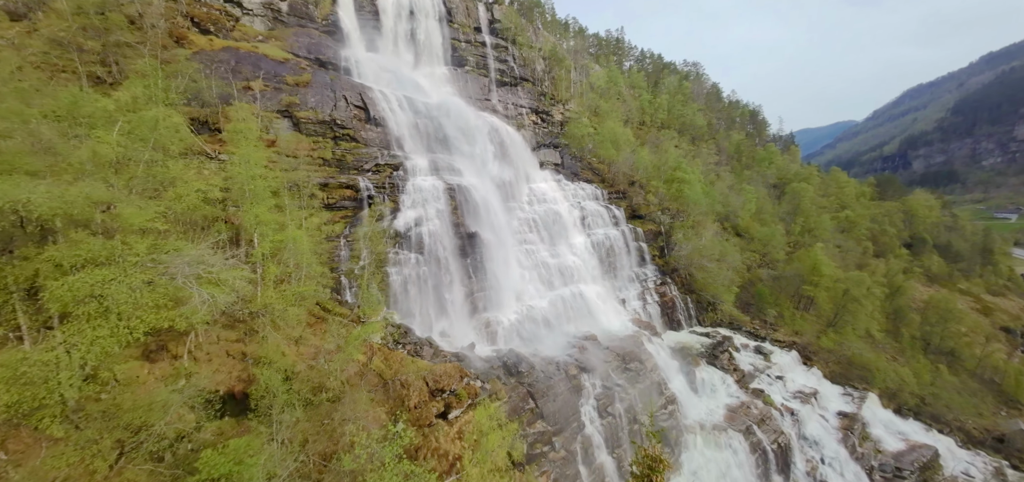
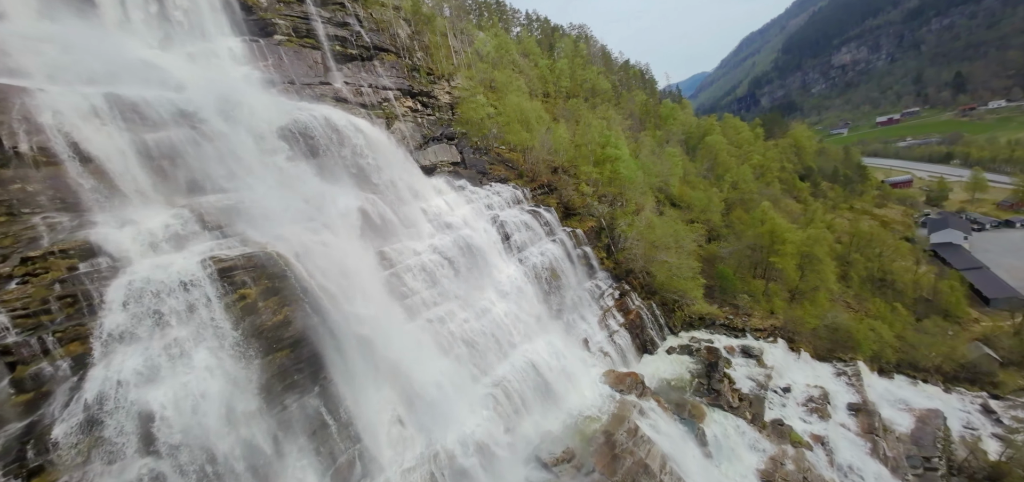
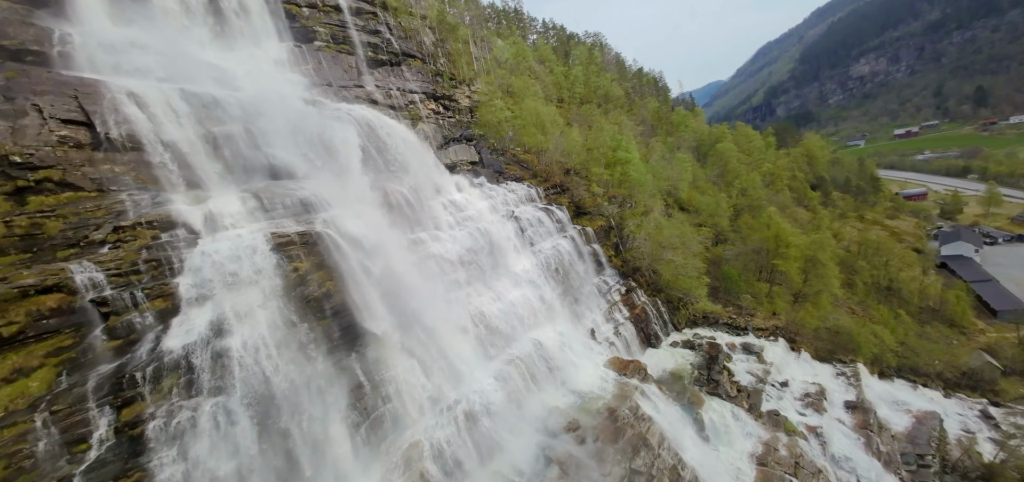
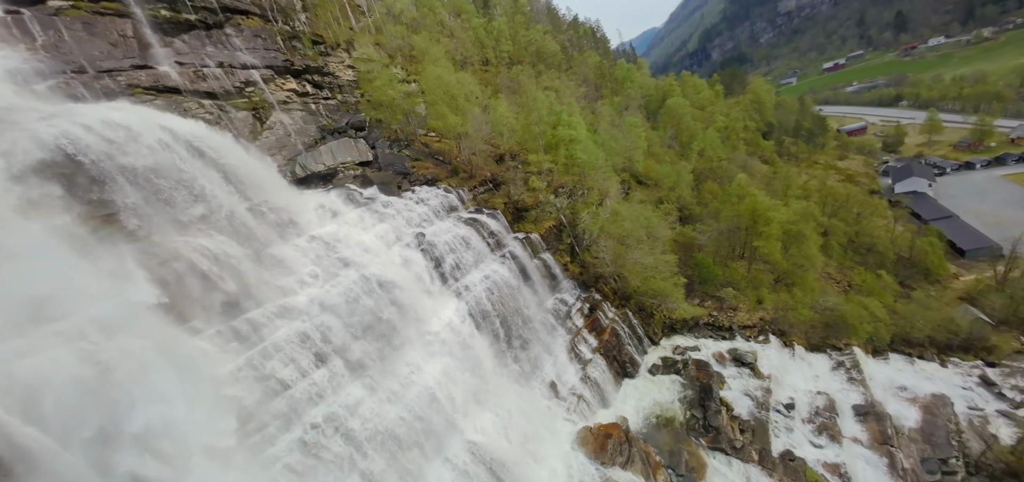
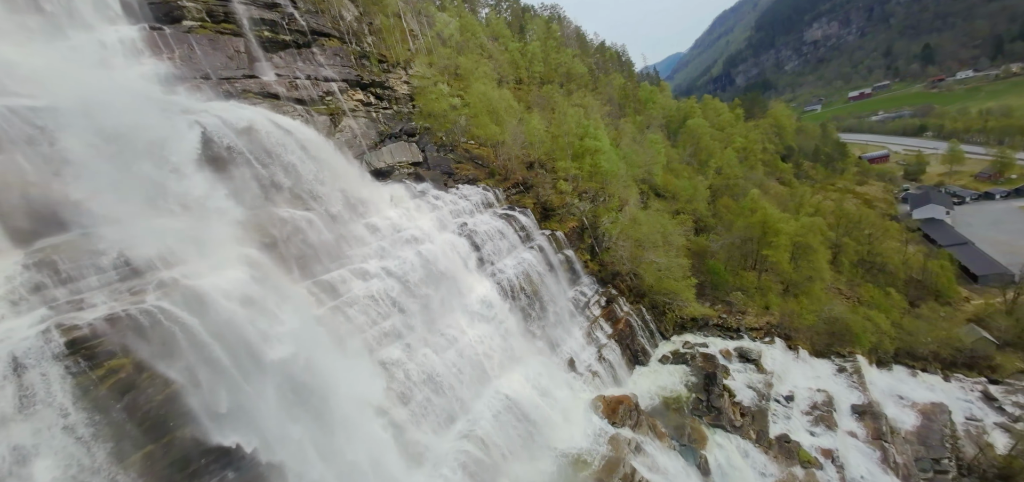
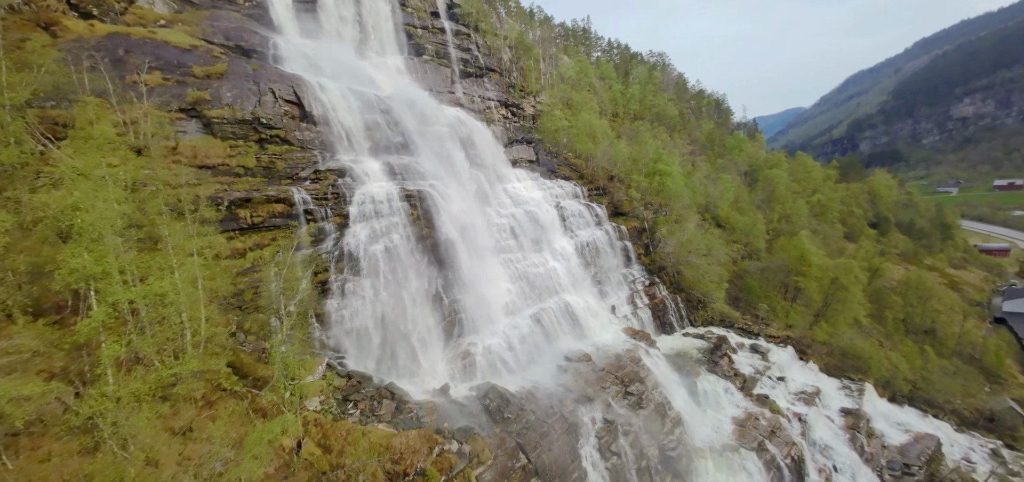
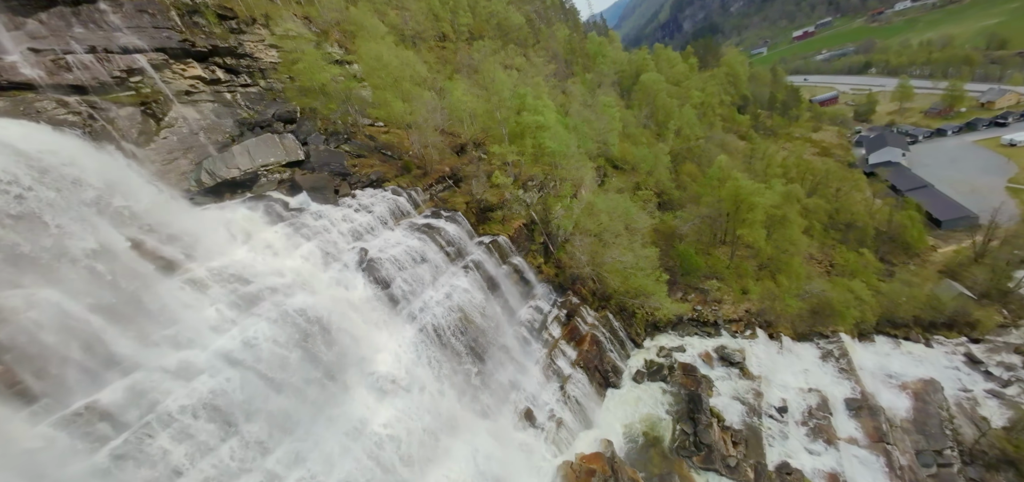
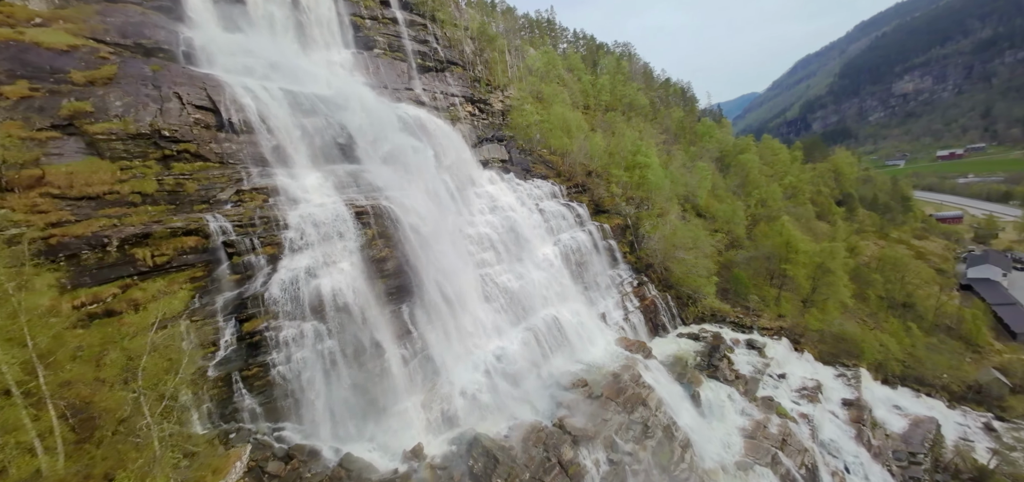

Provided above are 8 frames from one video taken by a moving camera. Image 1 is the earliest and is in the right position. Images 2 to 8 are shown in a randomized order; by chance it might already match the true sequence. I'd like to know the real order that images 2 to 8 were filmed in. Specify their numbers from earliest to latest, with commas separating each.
6, 8, 3, 2, 5, 4, 7
